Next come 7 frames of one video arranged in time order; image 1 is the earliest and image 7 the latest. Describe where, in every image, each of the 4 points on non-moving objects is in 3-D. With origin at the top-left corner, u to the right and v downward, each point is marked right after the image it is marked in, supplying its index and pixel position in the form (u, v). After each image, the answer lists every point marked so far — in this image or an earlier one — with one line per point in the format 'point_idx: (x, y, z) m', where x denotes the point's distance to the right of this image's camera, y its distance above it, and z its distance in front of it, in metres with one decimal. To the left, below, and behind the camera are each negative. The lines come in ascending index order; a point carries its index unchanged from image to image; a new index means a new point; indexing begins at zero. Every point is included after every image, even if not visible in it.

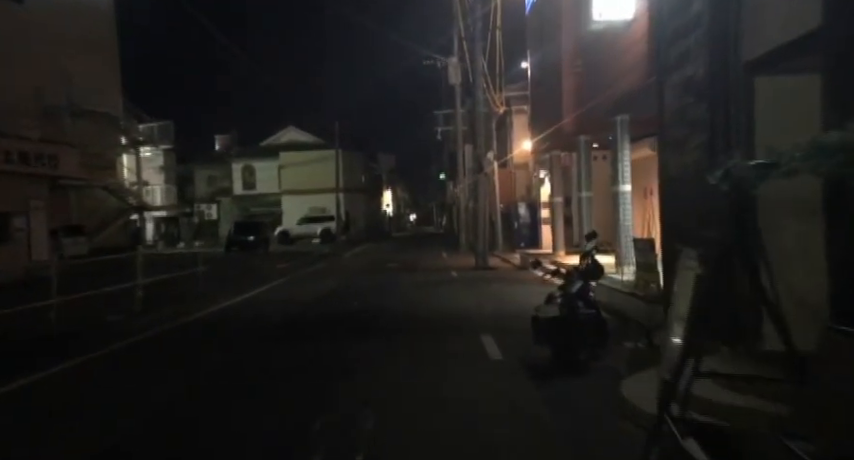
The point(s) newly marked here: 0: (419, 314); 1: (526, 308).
0: (0.0, -1.7, +17.4) m
1: (+2.0, -1.6, +16.6) m
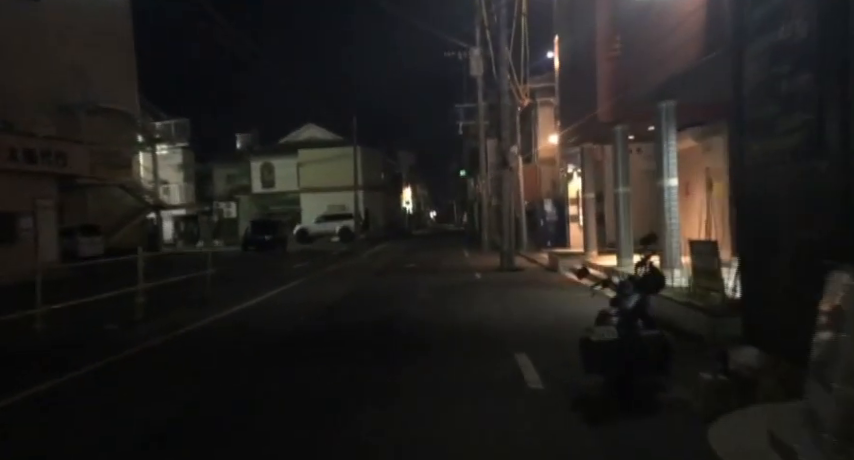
0: (+0.4, -1.8, +15.6) m
1: (+2.5, -1.6, +14.8) m
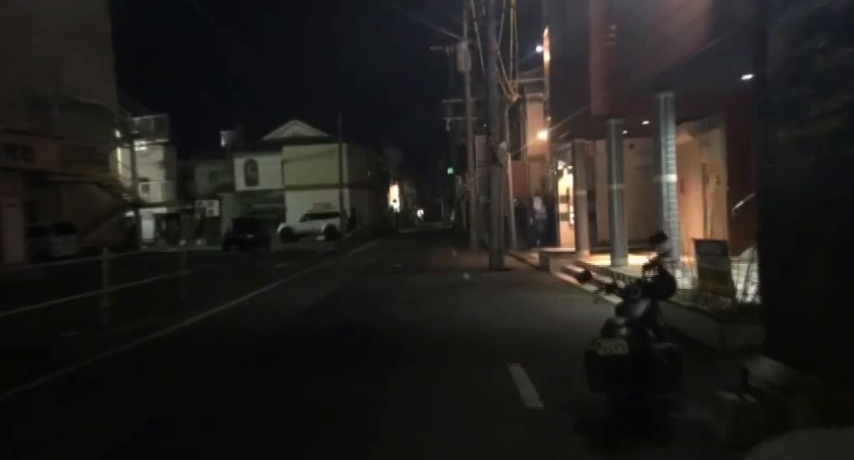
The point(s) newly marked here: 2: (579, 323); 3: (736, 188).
0: (+0.2, -1.7, +14.6) m
1: (+2.2, -1.6, +13.8) m
2: (+2.6, -1.5, +14.0) m
3: (+7.3, +1.0, +19.6) m
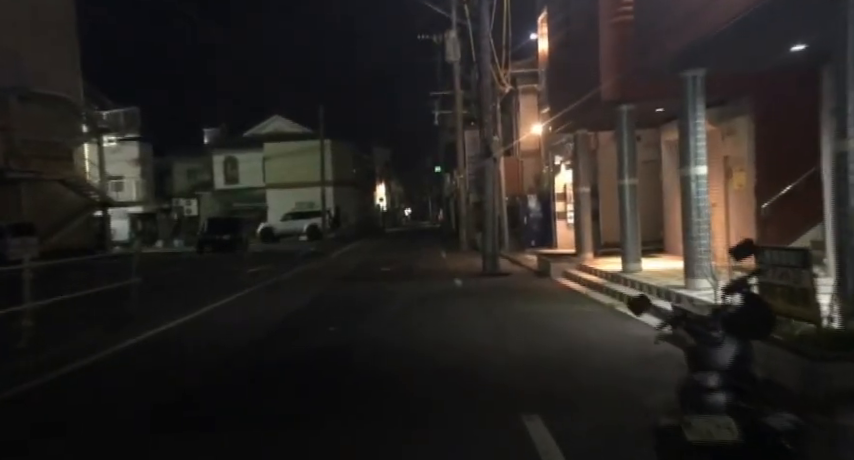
0: (0.0, -1.8, +12.0) m
1: (+2.0, -1.6, +11.2) m
2: (+2.5, -1.6, +11.5) m
3: (+7.1, +1.0, +17.1) m
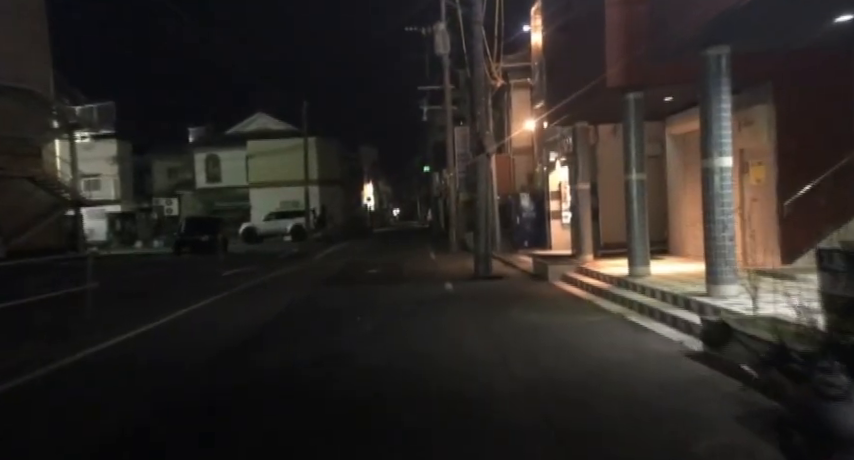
0: (-0.2, -1.8, +10.2) m
1: (+1.9, -1.6, +9.5) m
2: (+2.3, -1.6, +9.8) m
3: (+6.8, +1.0, +15.5) m
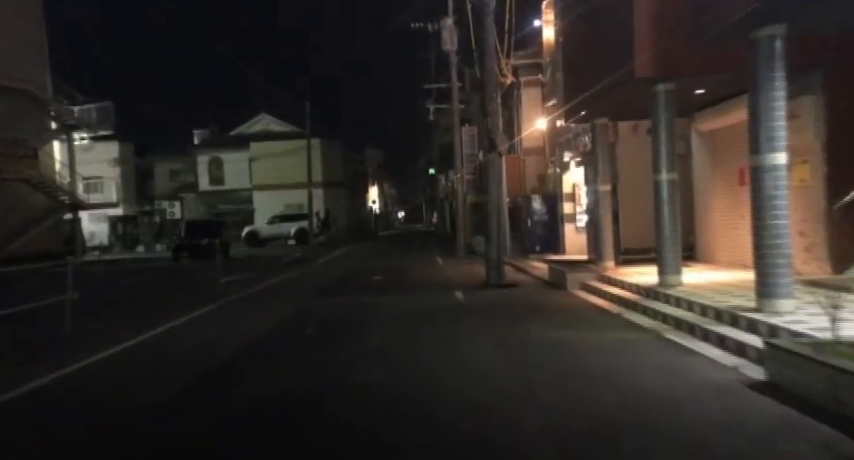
0: (0.0, -1.8, +8.8) m
1: (+2.0, -1.7, +8.0) m
2: (+2.5, -1.7, +8.3) m
3: (+7.0, +0.9, +13.9) m
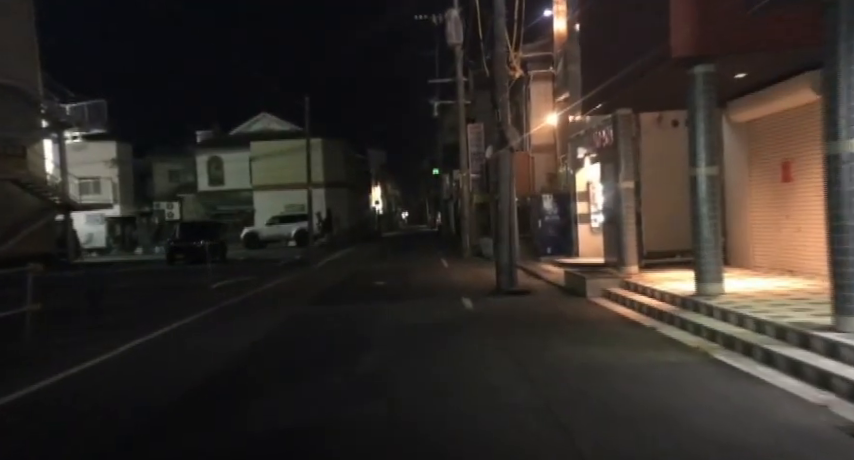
0: (0.0, -1.9, +6.9) m
1: (+2.1, -1.7, +6.2) m
2: (+2.5, -1.7, +6.4) m
3: (+7.1, +0.9, +12.1) m
